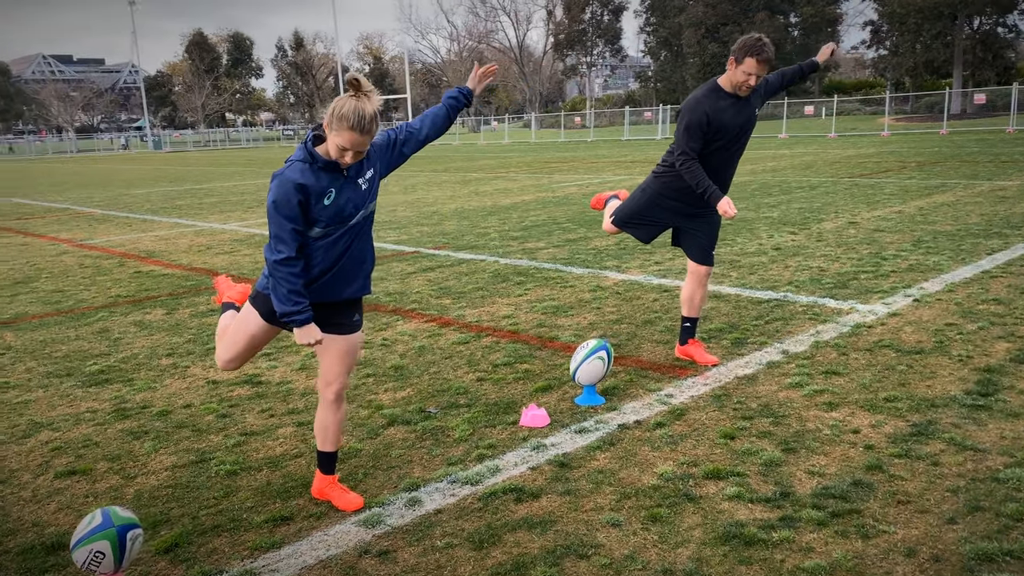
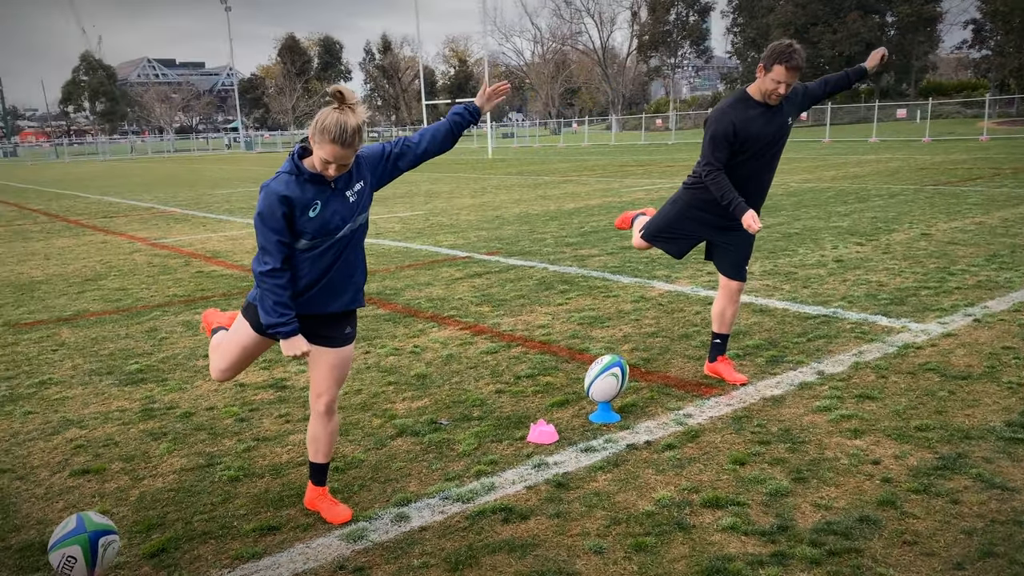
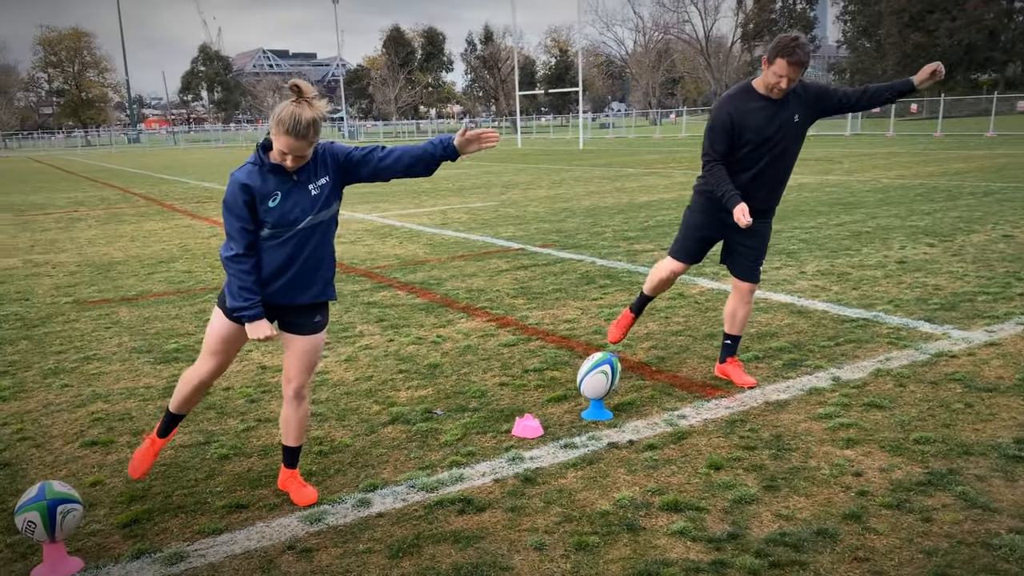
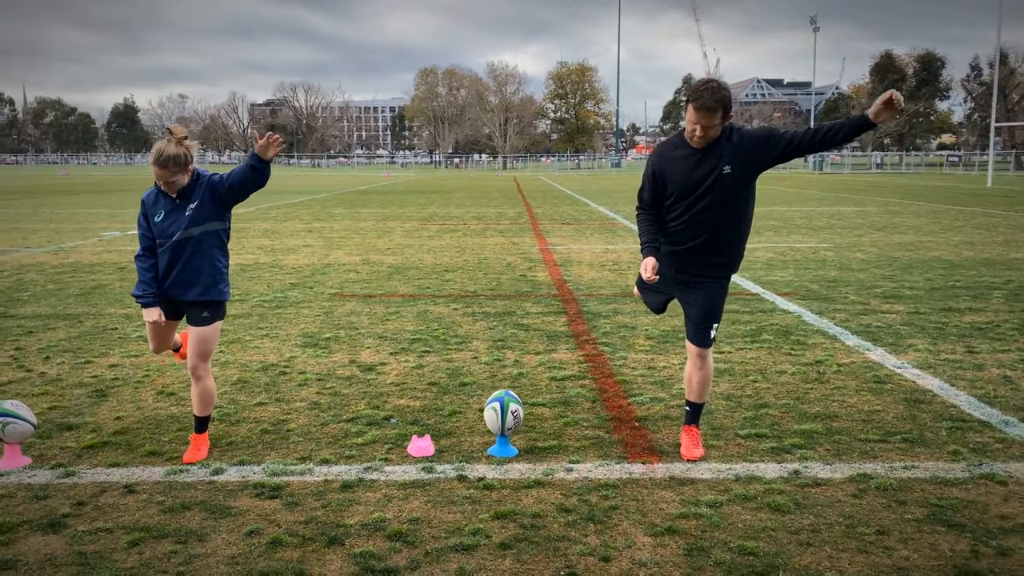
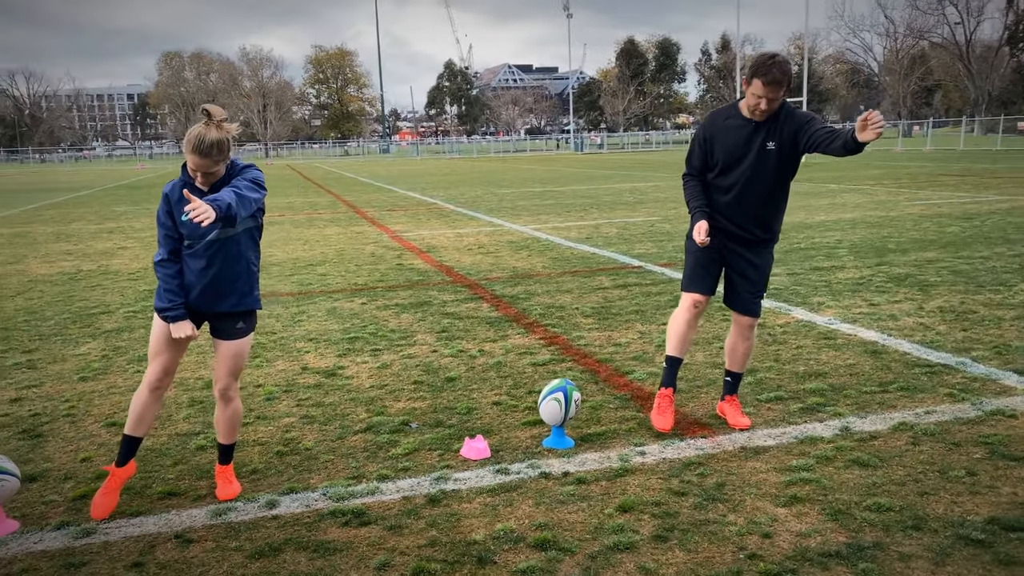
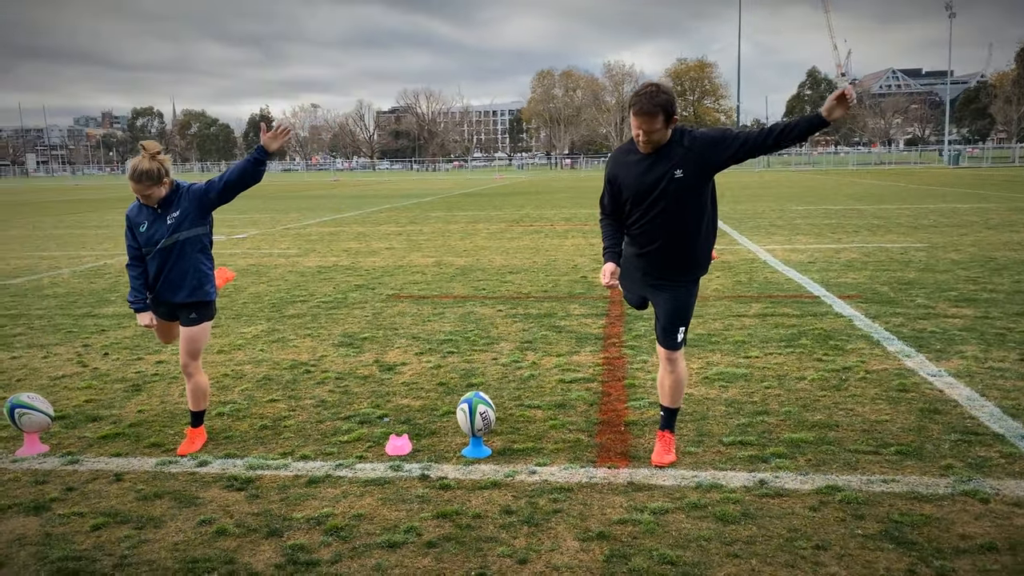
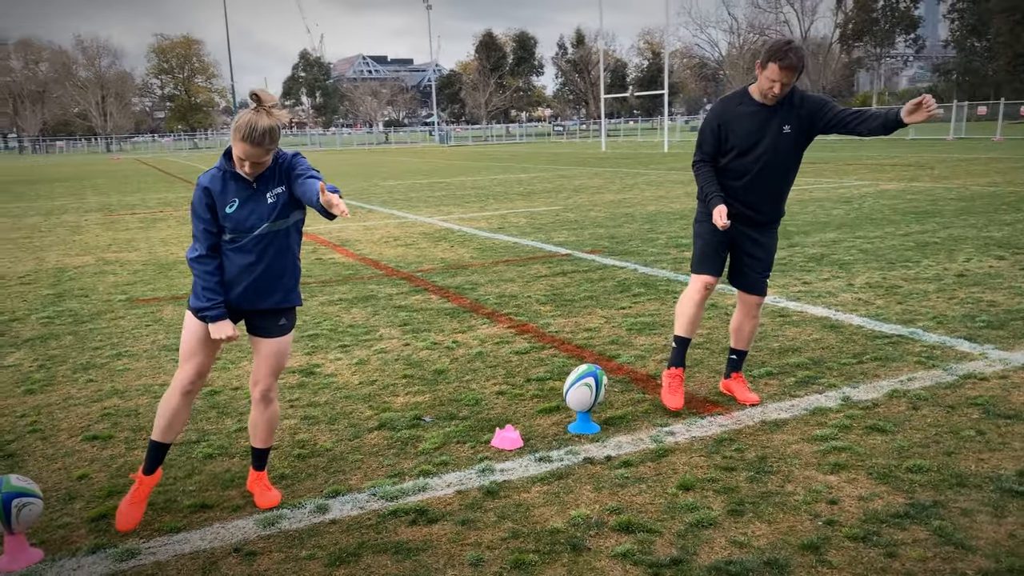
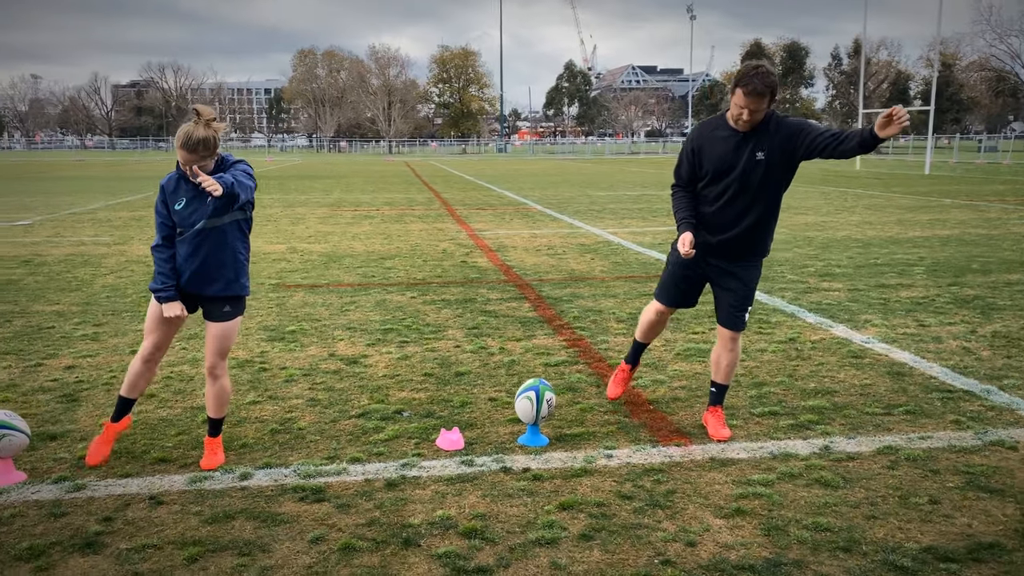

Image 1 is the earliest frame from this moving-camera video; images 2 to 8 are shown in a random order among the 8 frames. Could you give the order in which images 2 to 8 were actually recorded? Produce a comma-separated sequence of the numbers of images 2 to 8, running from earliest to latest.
2, 3, 7, 5, 8, 4, 6
